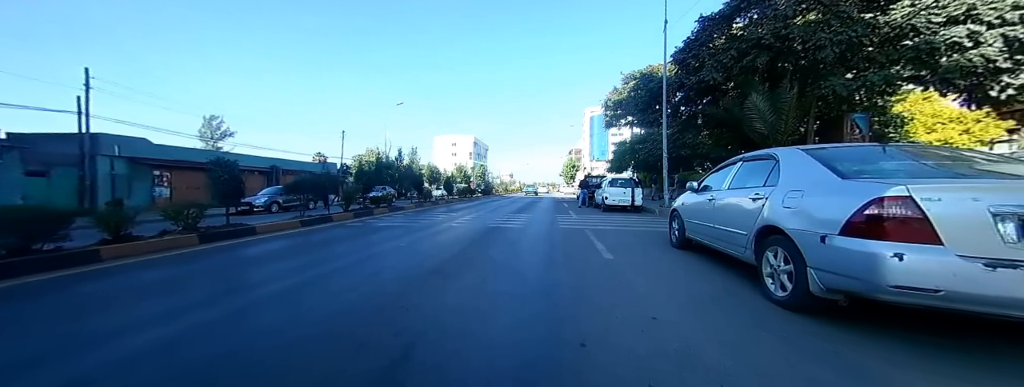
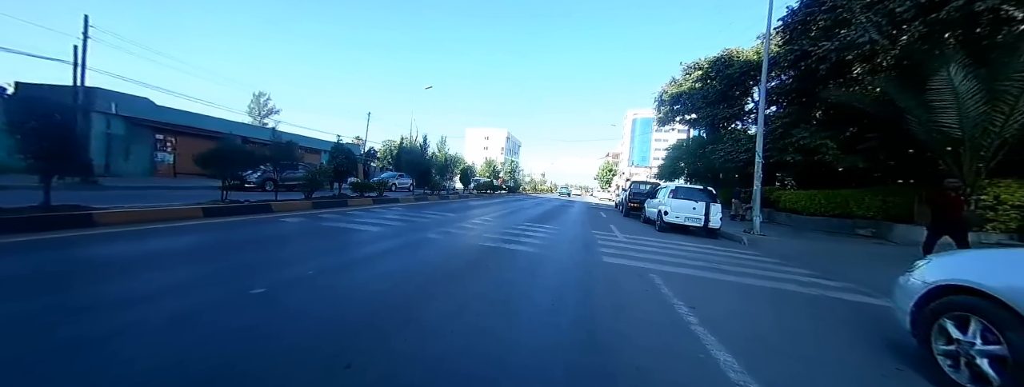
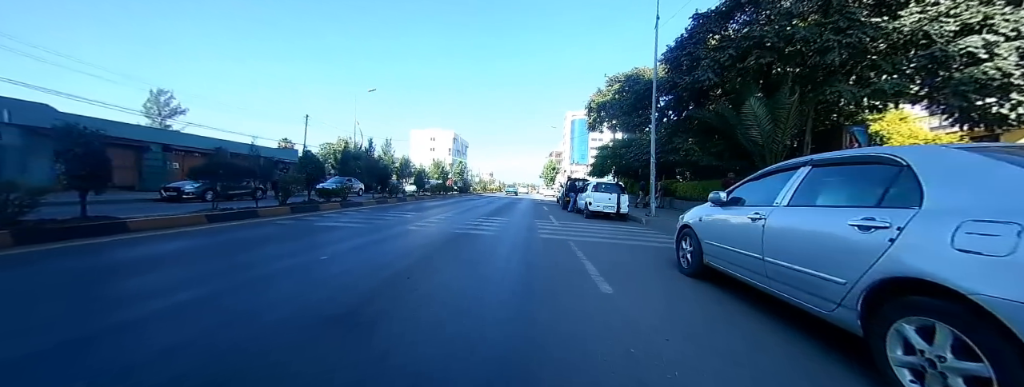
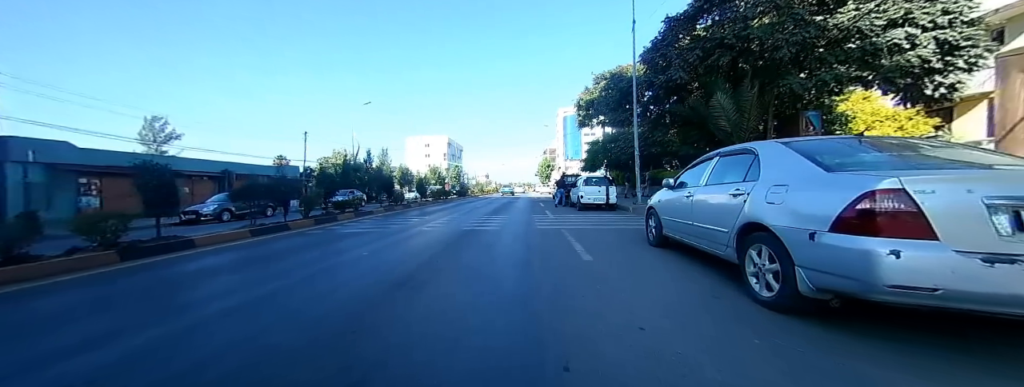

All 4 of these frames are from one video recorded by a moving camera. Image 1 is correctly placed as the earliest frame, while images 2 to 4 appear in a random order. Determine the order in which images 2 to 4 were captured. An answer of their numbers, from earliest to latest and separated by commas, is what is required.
4, 3, 2
